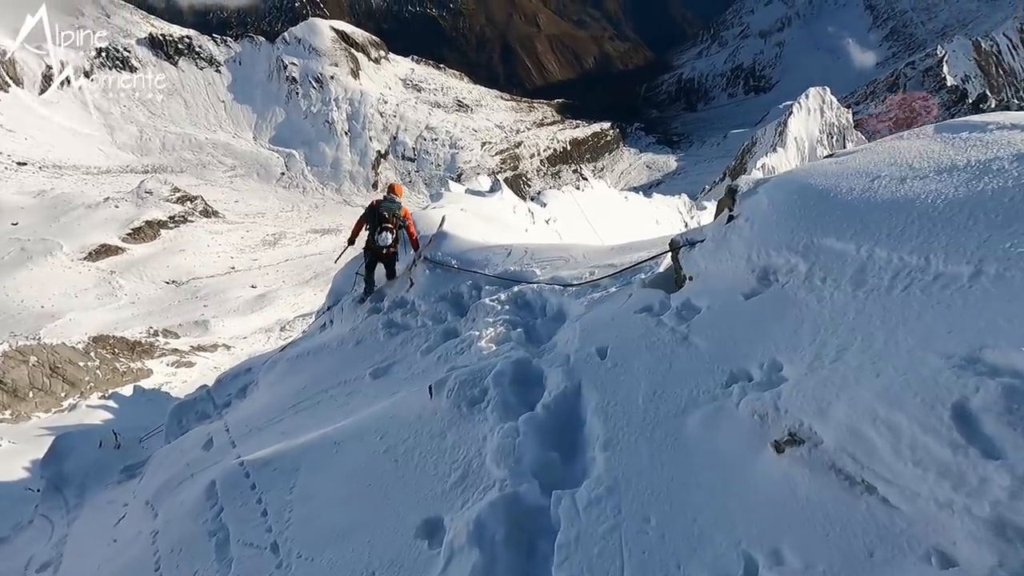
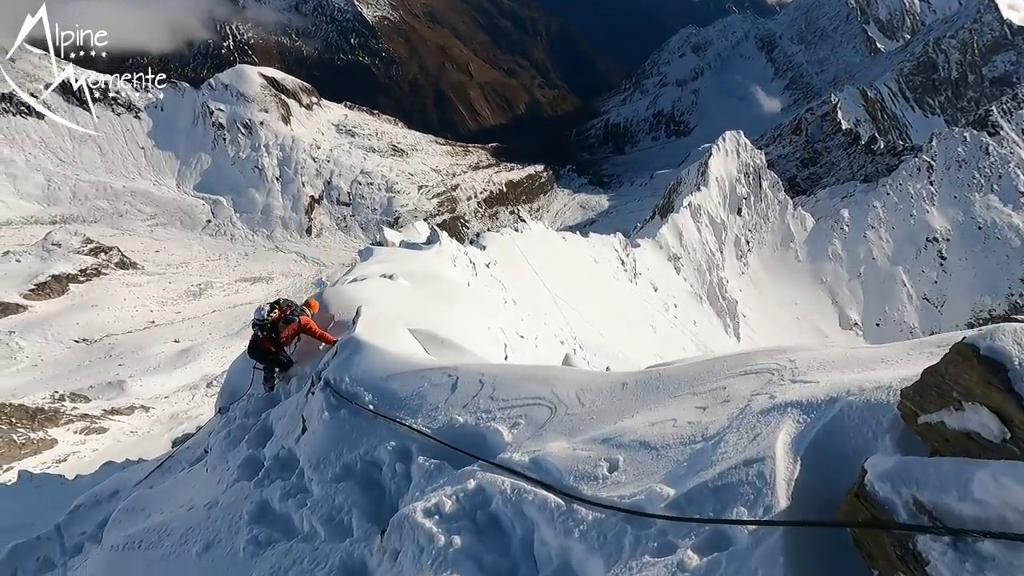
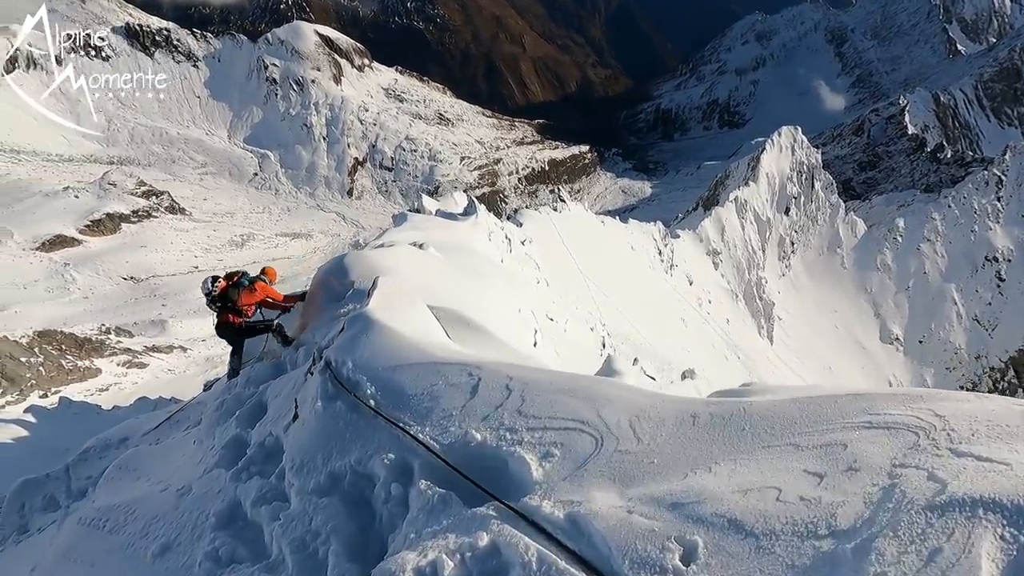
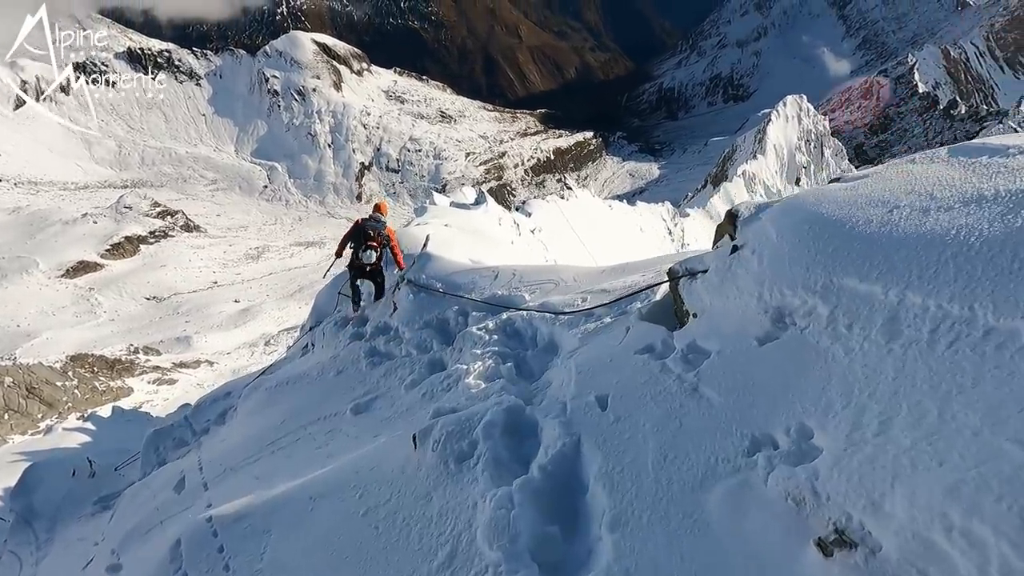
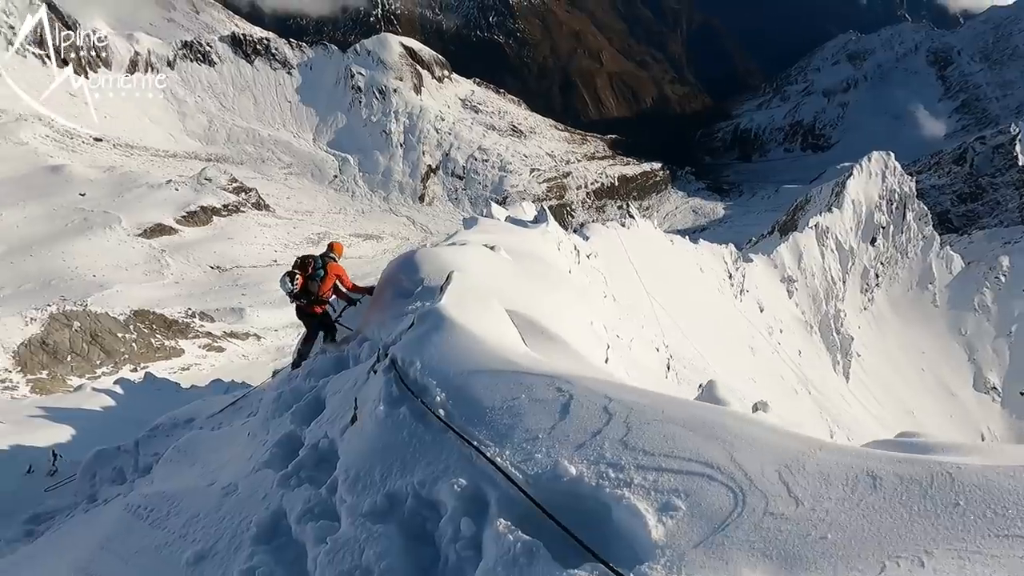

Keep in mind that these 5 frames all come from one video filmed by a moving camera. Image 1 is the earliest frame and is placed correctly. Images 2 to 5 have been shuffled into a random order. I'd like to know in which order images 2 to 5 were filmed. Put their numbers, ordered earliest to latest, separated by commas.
4, 2, 3, 5
